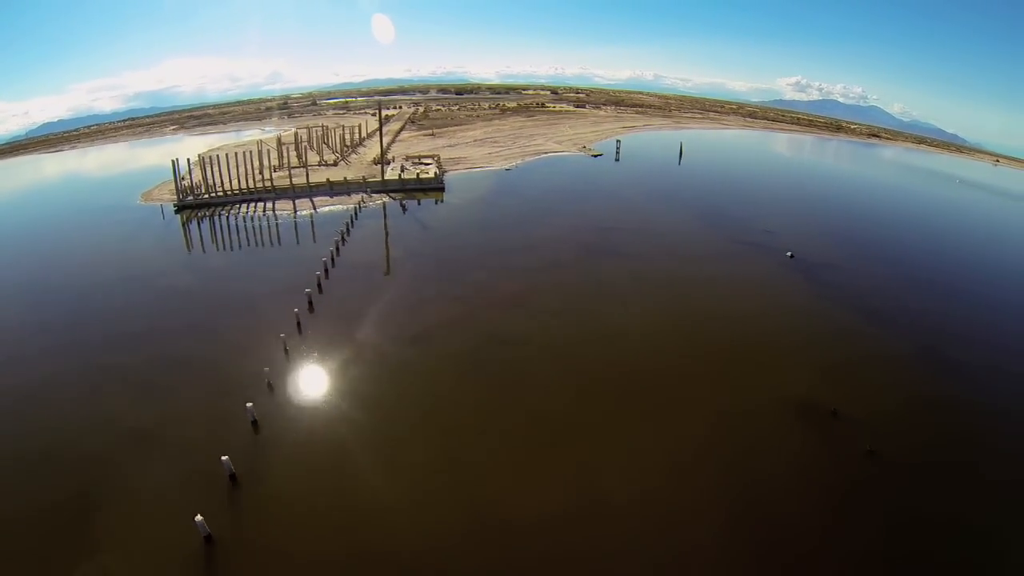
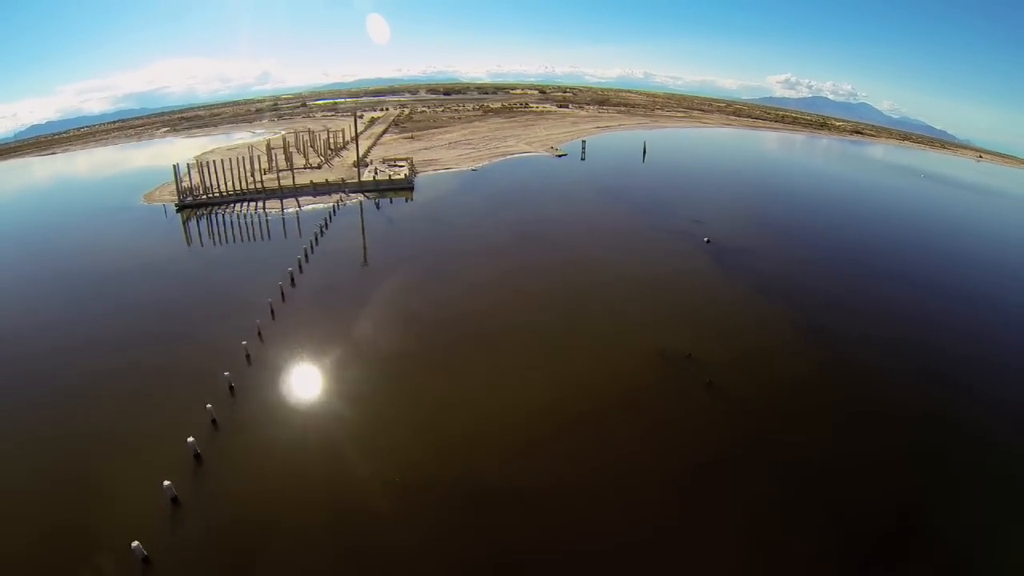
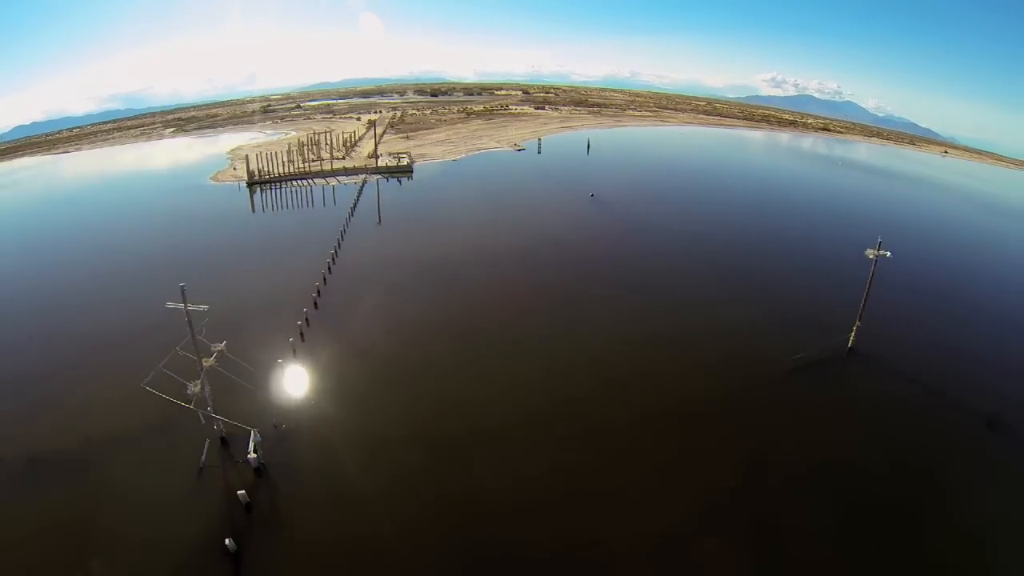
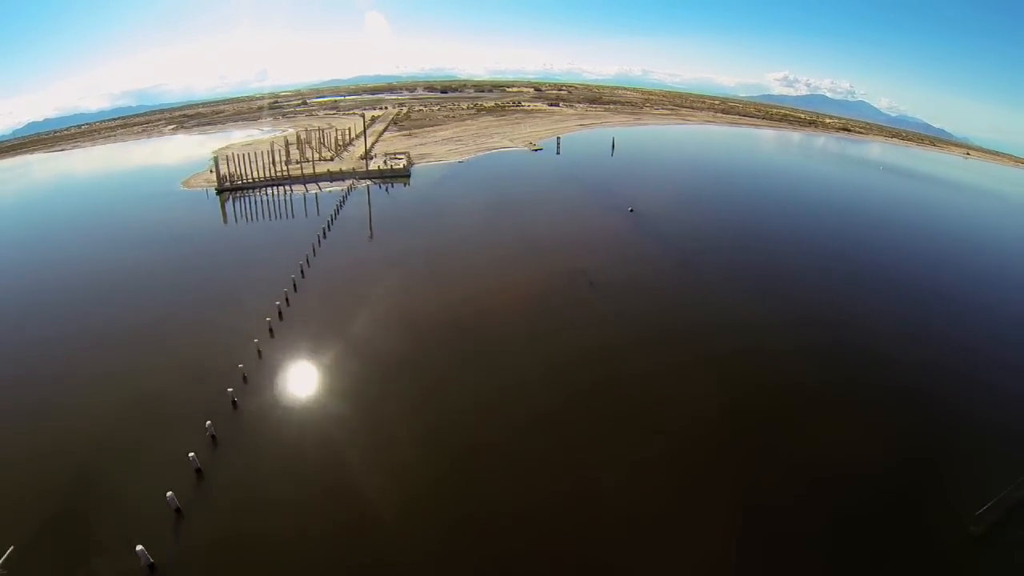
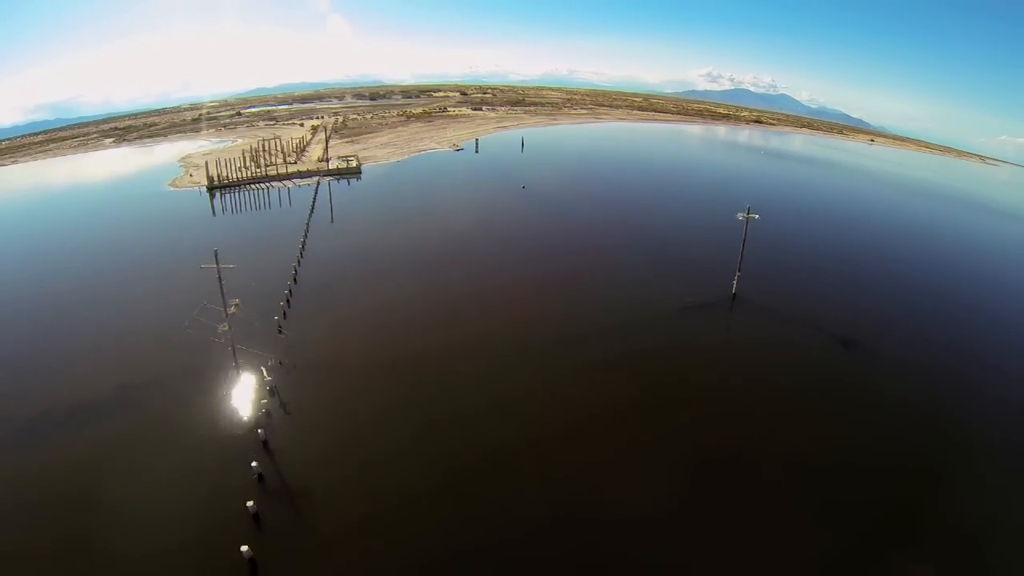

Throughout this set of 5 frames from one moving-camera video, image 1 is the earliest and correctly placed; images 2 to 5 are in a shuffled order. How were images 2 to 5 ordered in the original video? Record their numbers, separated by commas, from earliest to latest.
2, 4, 3, 5
